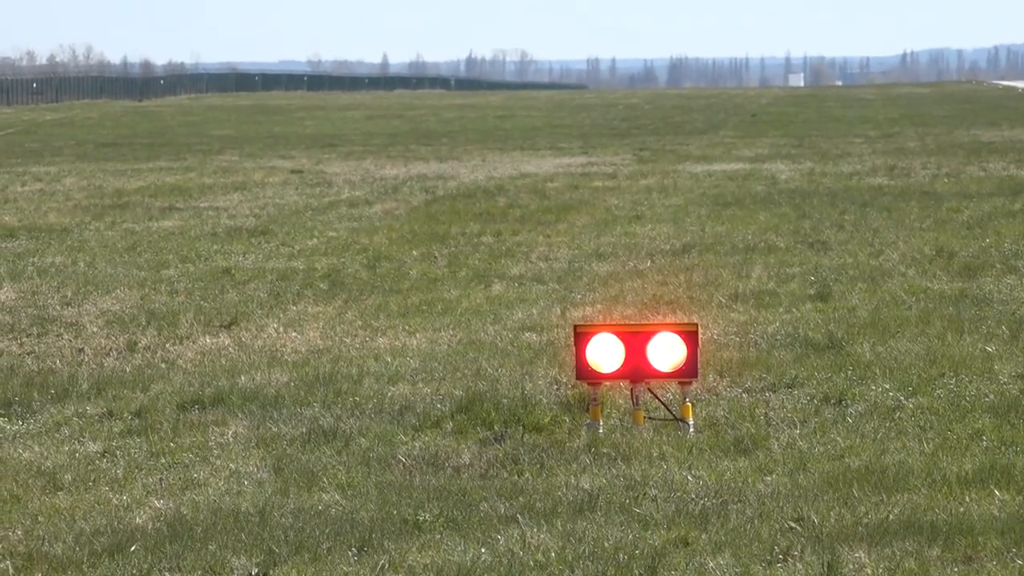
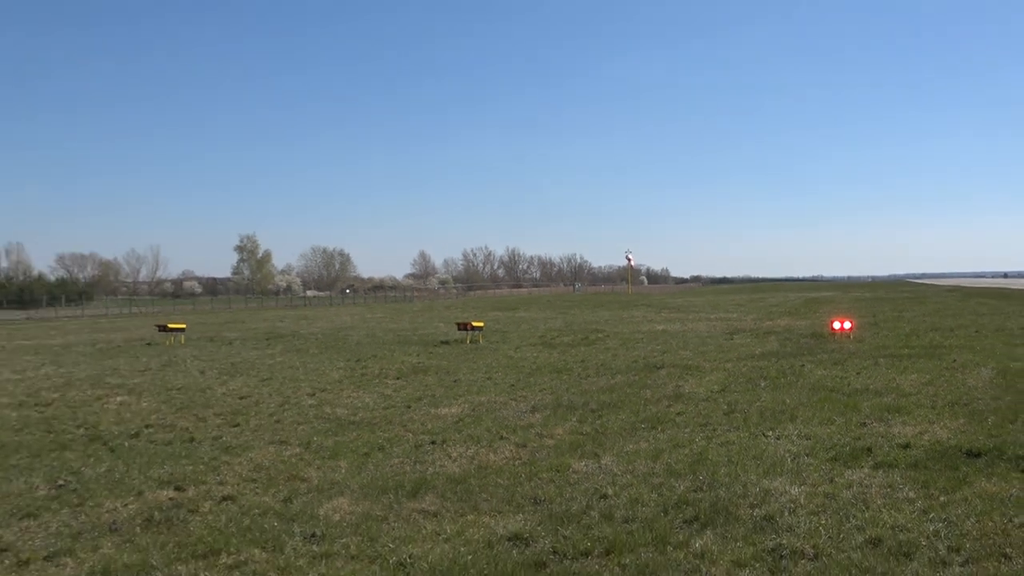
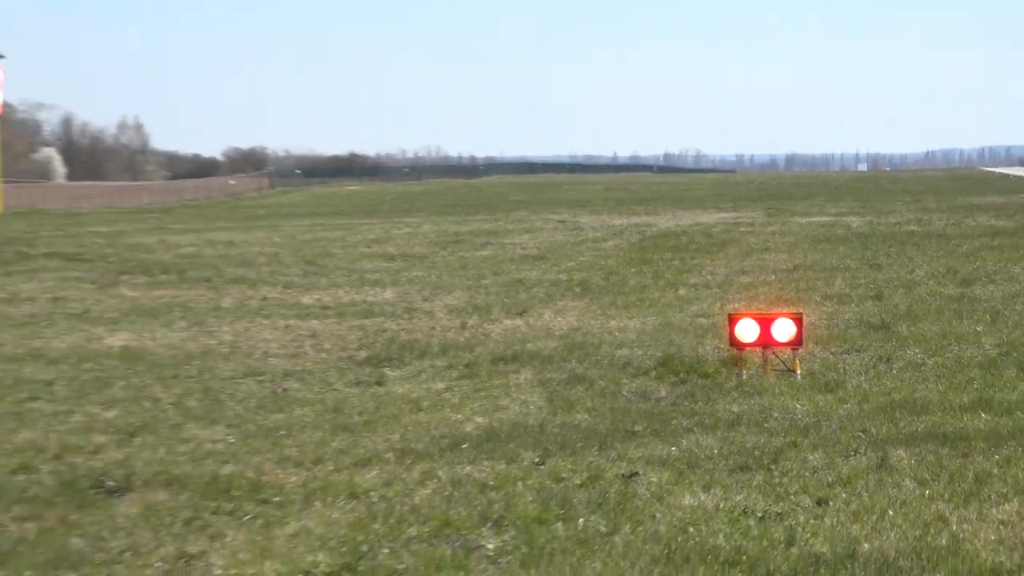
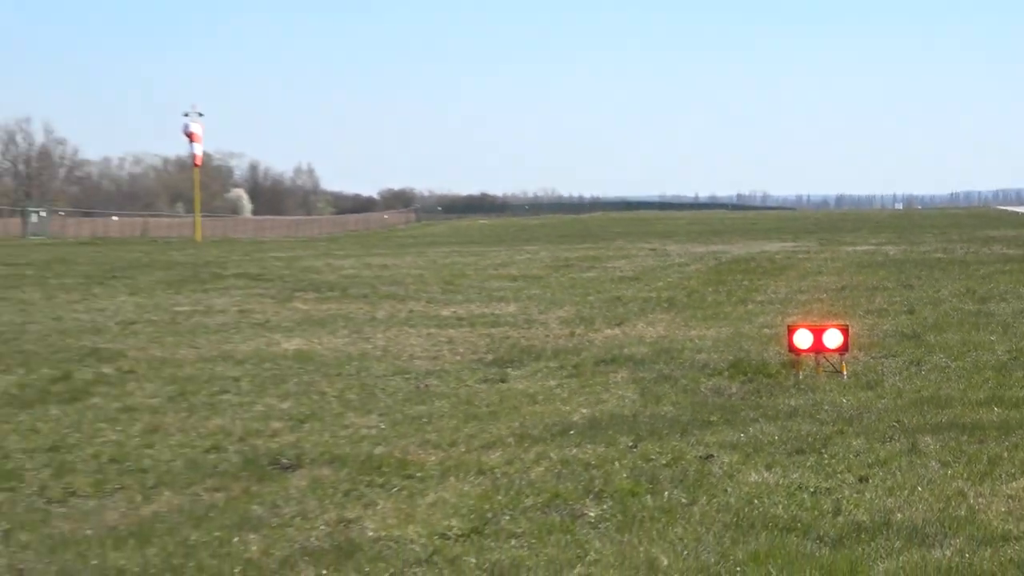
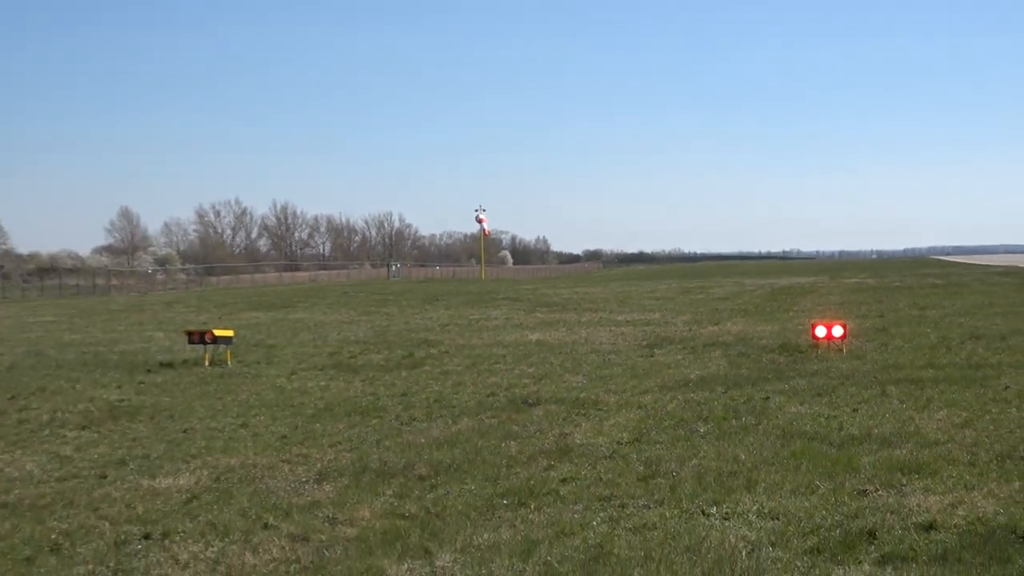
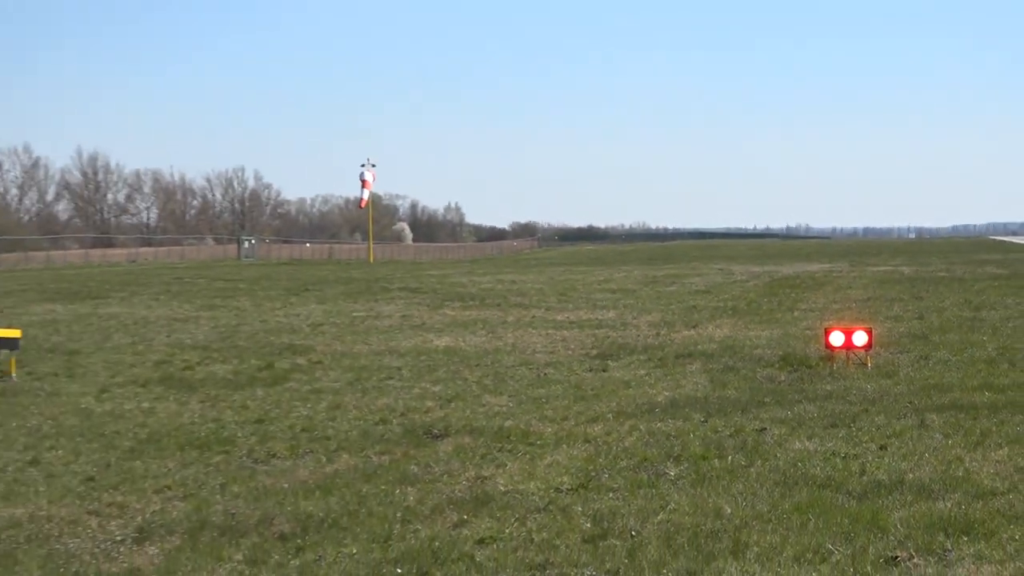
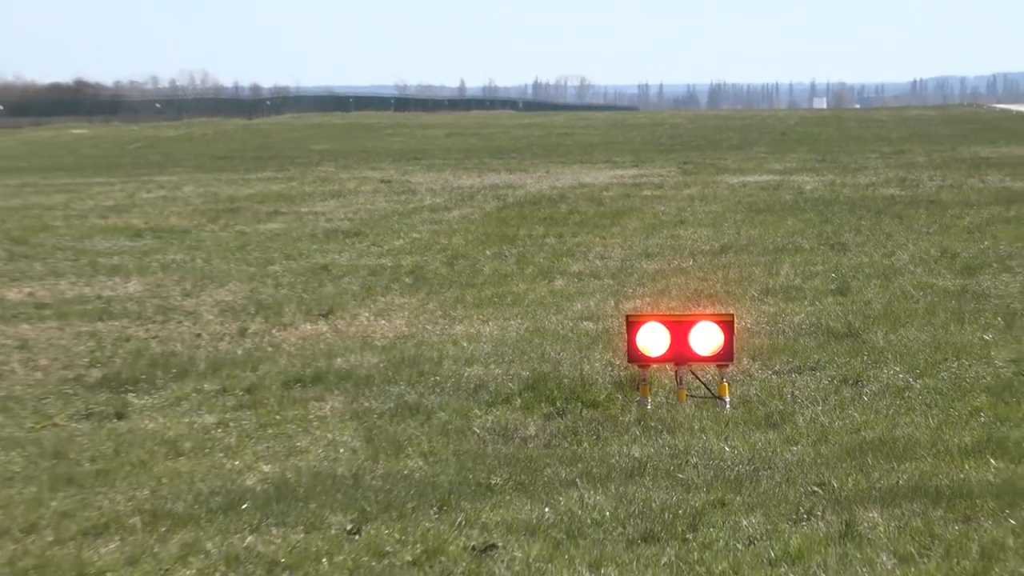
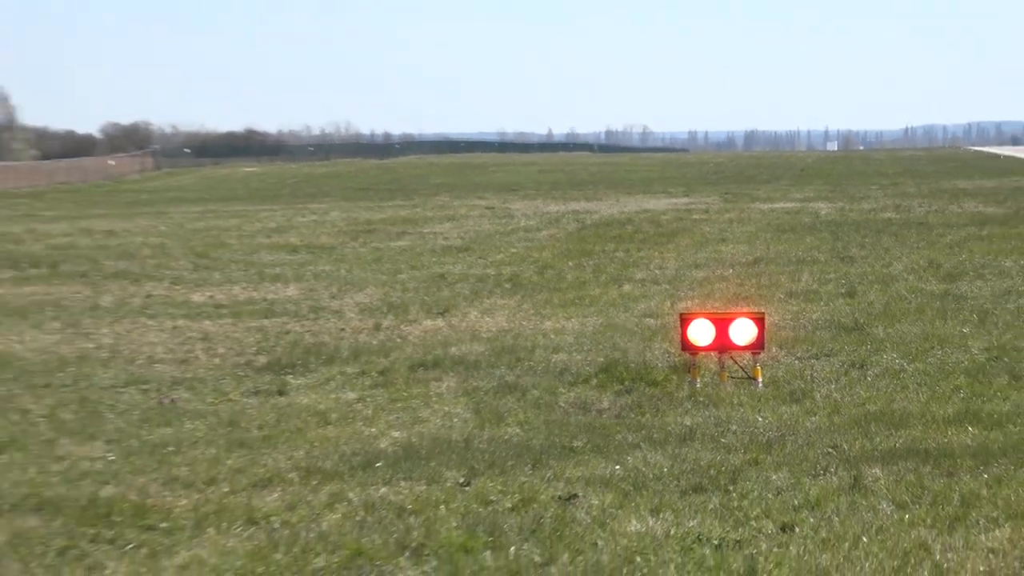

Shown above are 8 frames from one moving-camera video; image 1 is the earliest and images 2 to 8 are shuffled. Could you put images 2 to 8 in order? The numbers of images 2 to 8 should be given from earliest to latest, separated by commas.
7, 8, 3, 4, 6, 5, 2
